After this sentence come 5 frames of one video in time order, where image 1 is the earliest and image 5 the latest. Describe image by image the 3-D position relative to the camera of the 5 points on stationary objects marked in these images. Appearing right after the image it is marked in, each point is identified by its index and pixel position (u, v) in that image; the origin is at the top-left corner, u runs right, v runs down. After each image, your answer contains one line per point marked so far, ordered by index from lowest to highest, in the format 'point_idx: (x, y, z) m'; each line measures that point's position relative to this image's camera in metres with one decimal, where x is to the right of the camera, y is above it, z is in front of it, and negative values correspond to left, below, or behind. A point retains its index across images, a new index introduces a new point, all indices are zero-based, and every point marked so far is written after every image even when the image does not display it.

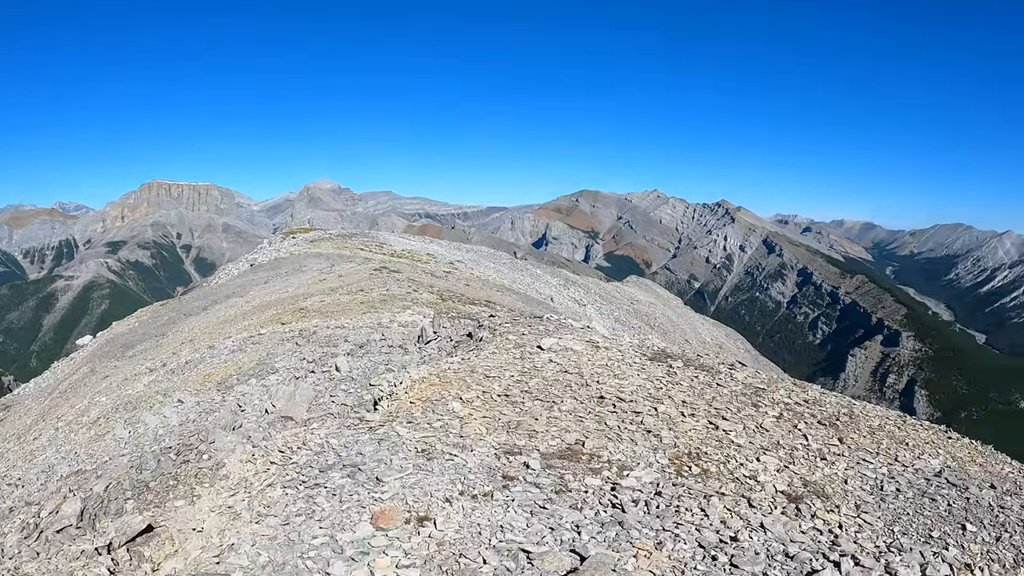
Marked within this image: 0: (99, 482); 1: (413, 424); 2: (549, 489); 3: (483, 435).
0: (-10.8, -5.0, +15.0) m
1: (-3.6, -5.1, +22.0) m
2: (+1.4, -6.4, +18.1) m
3: (-0.8, -5.3, +21.0) m
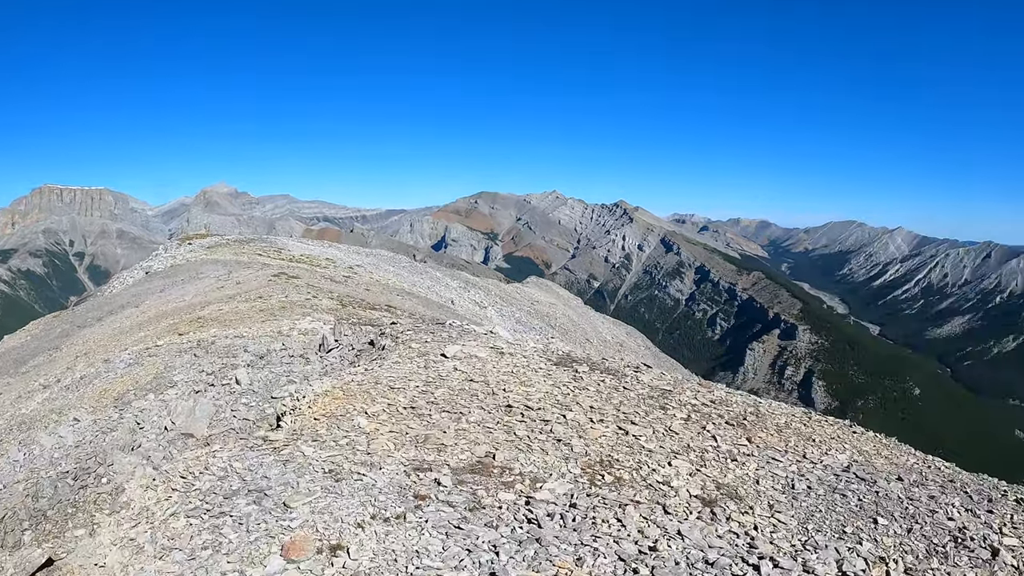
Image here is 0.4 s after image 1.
0: (-12.7, -5.4, +11.9) m
1: (-6.6, -5.3, +19.8) m
2: (-1.2, -6.5, +16.8) m
3: (-3.8, -5.4, +19.3) m
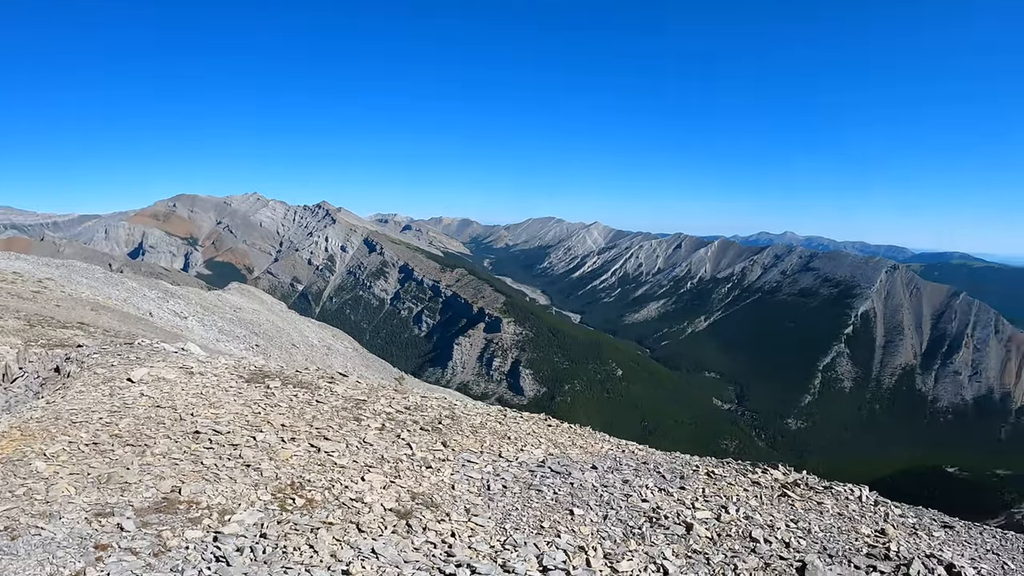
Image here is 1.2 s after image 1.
0: (-20.5, -6.3, +6.7) m
1: (-16.3, -6.0, +15.8) m
2: (-10.3, -6.8, +14.1) m
3: (-13.4, -6.0, +15.9) m
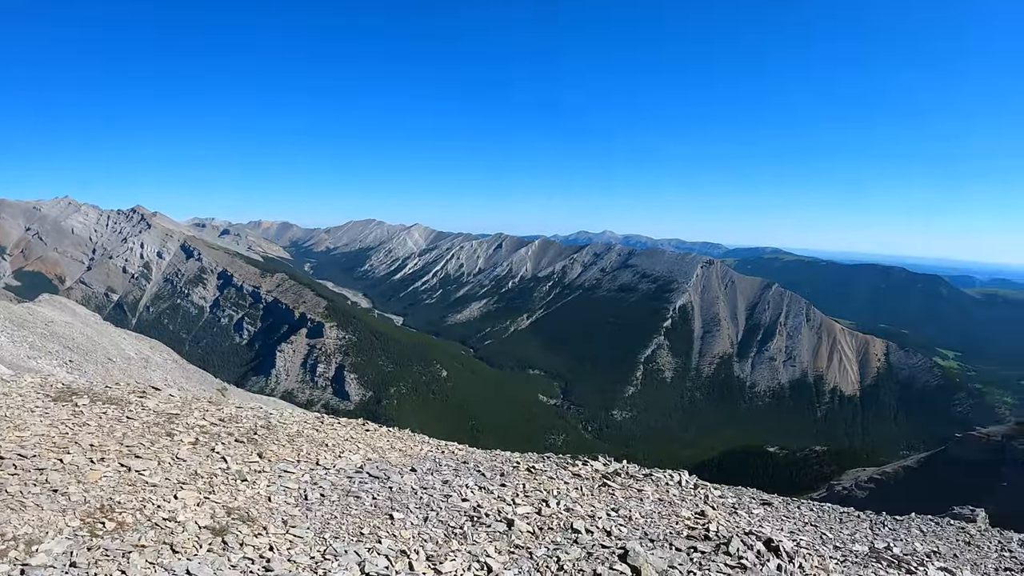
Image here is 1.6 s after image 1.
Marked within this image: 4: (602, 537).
0: (-25.7, -8.1, +5.2) m
1: (-22.2, -7.1, +14.5) m
2: (-16.0, -7.8, +13.2) m
3: (-19.3, -7.0, +14.8) m
4: (+3.1, -8.6, +19.8) m
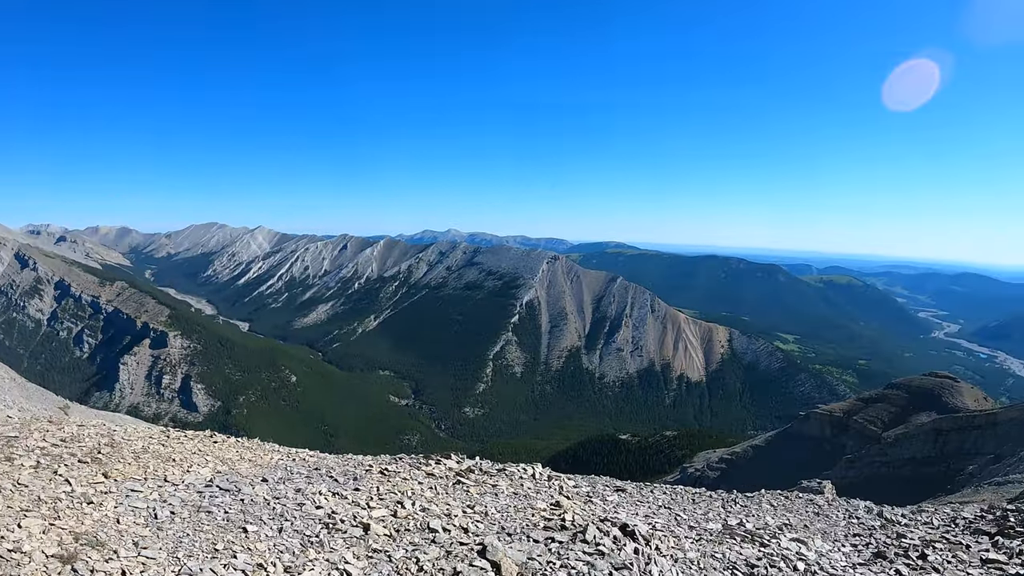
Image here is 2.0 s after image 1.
0: (-29.7, -9.5, +3.4) m
1: (-26.9, -8.2, +13.0) m
2: (-20.6, -8.7, +12.2) m
3: (-24.0, -7.9, +13.5) m
4: (-2.0, -8.6, +20.1) m
